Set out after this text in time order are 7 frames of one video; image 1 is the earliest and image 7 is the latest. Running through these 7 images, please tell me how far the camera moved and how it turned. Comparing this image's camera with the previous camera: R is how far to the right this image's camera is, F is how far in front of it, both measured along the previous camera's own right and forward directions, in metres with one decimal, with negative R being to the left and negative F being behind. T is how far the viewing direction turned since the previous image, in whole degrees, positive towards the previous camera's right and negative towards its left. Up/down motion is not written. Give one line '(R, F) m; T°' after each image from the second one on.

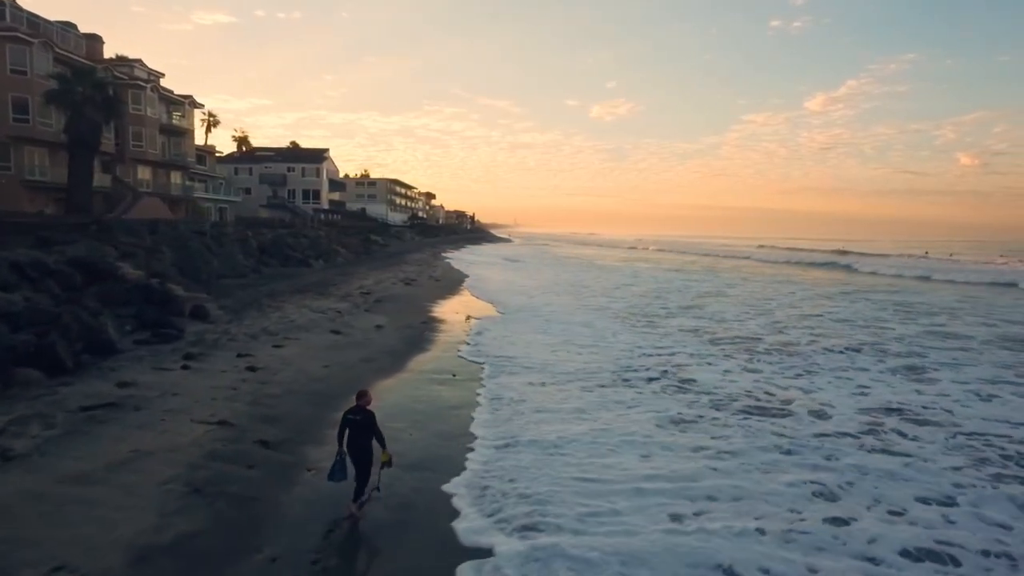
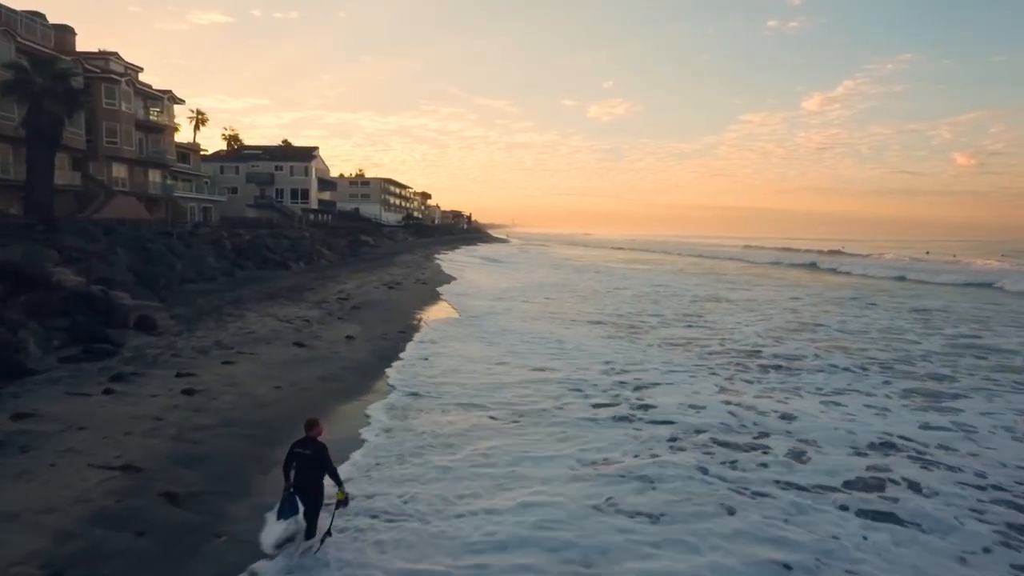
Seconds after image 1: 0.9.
(+0.4, +1.6) m; 0°
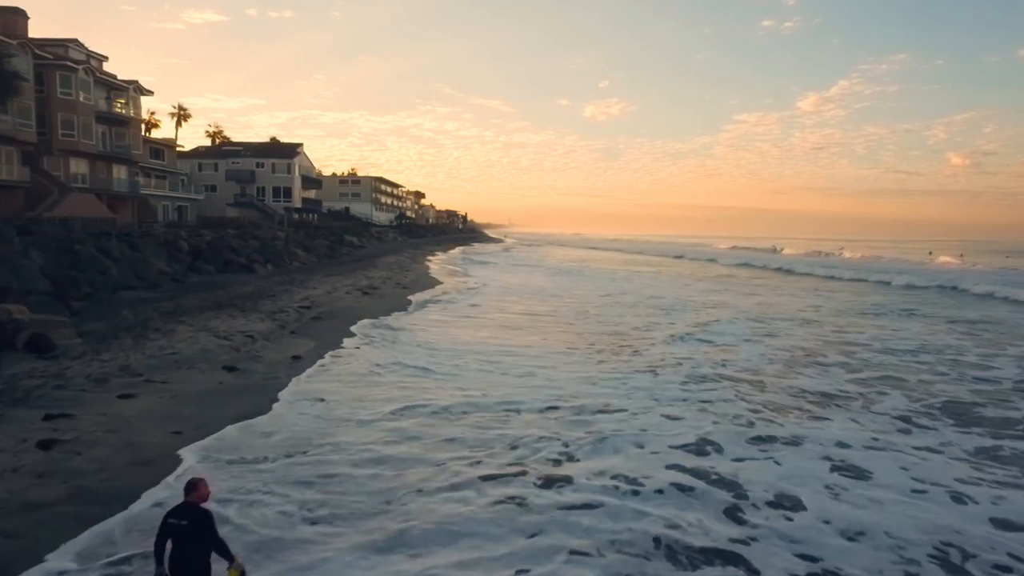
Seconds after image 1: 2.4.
(+0.5, +2.6) m; 0°
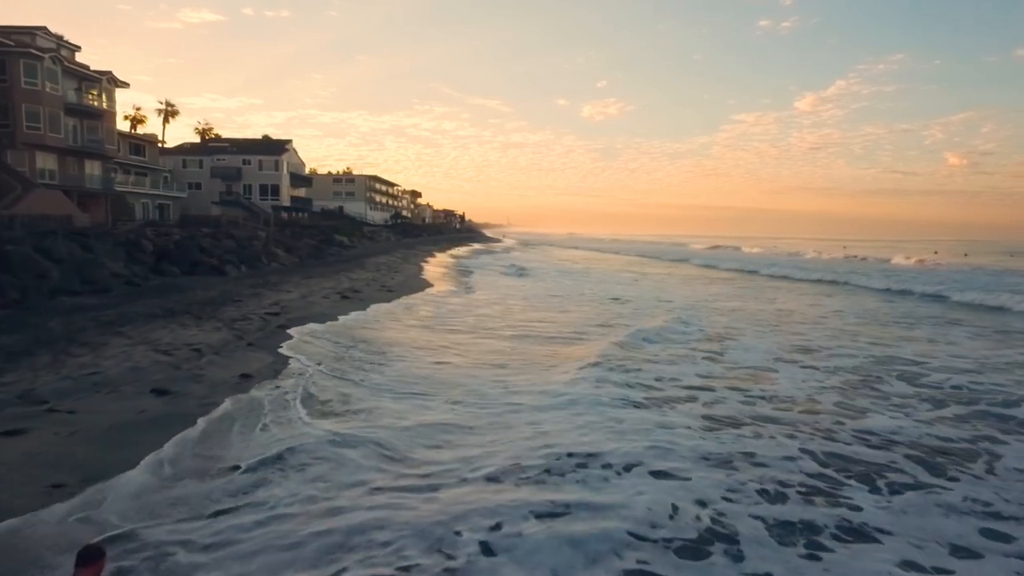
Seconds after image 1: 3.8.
(+0.2, +2.0) m; 0°
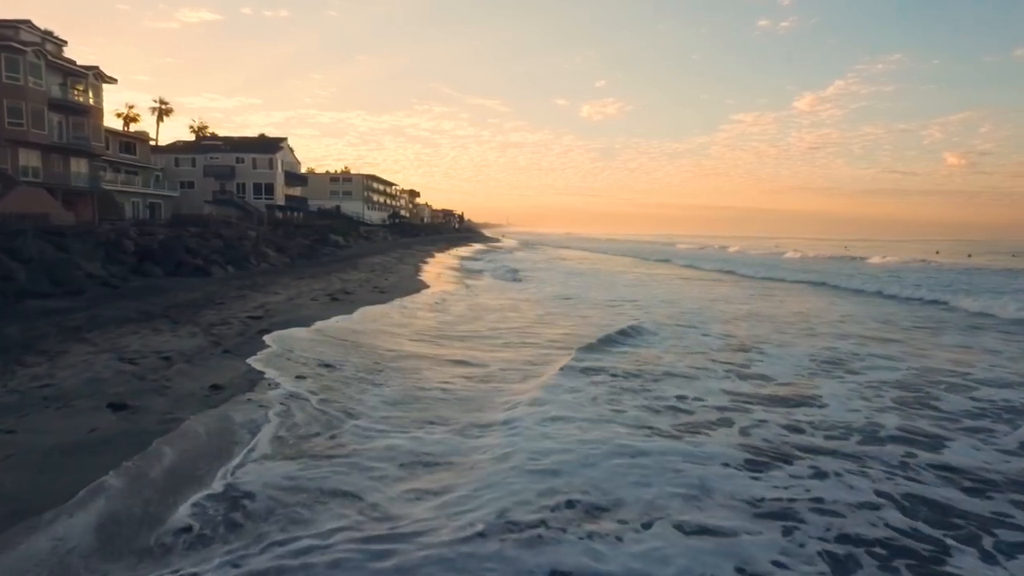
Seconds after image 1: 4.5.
(+0.1, +1.0) m; 0°
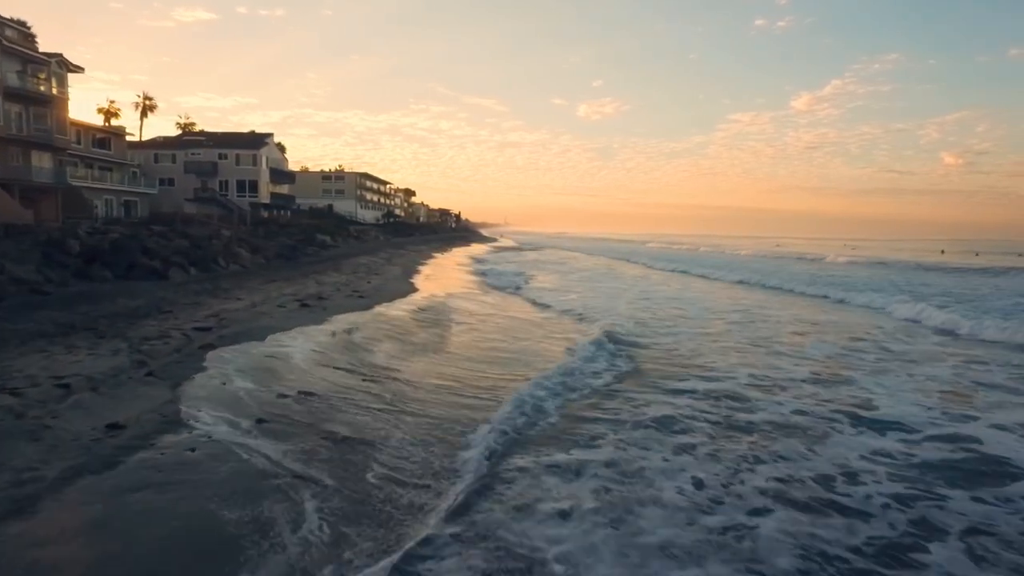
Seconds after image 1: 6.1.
(+0.3, +2.3) m; 0°
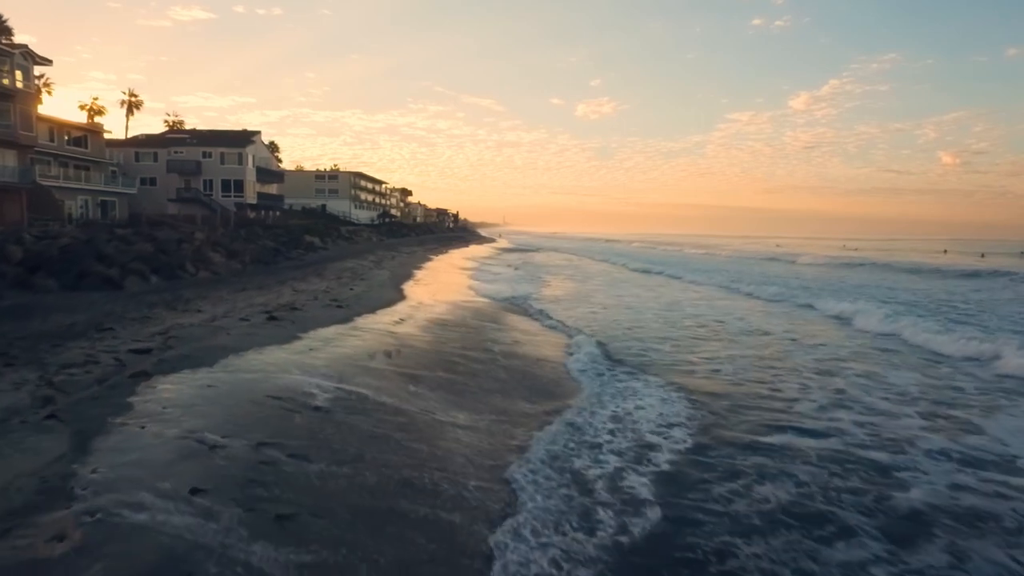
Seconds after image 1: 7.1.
(+0.2, +2.0) m; 0°
